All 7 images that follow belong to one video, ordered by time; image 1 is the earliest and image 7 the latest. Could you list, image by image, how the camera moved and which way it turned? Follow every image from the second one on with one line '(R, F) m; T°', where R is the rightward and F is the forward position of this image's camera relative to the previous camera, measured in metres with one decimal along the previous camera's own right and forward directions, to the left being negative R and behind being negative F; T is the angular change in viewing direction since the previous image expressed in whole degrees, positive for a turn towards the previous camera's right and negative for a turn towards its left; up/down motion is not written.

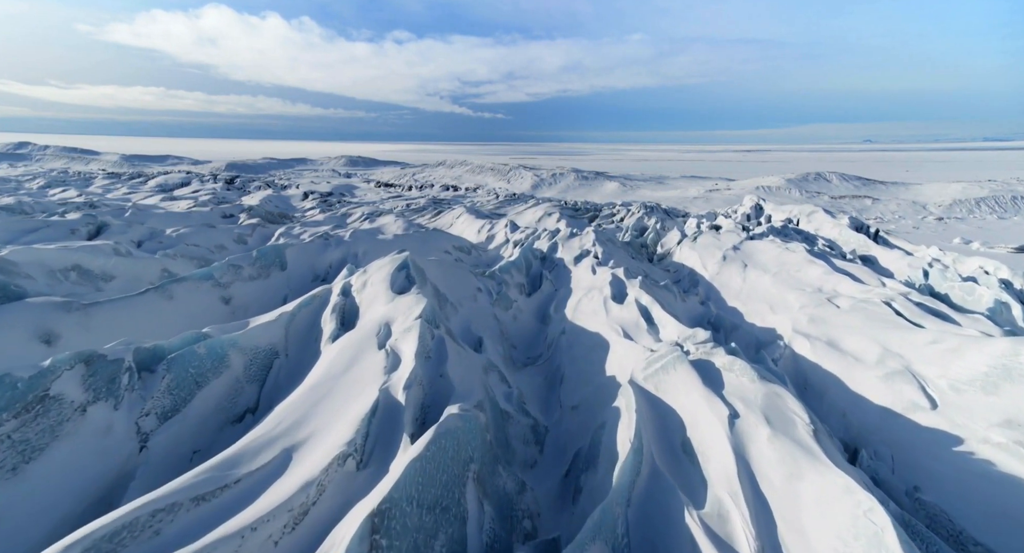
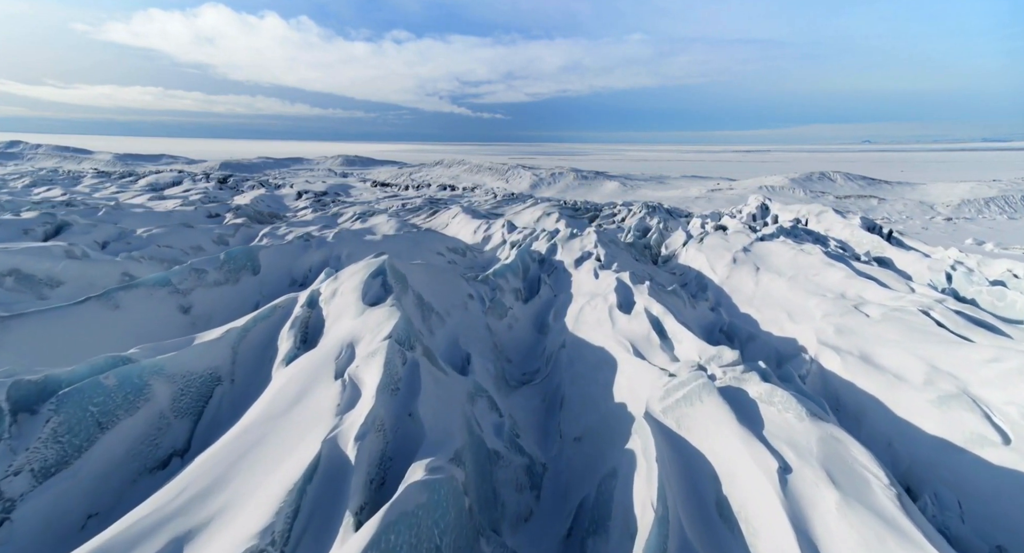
(+0.1, +1.3) m; 0°
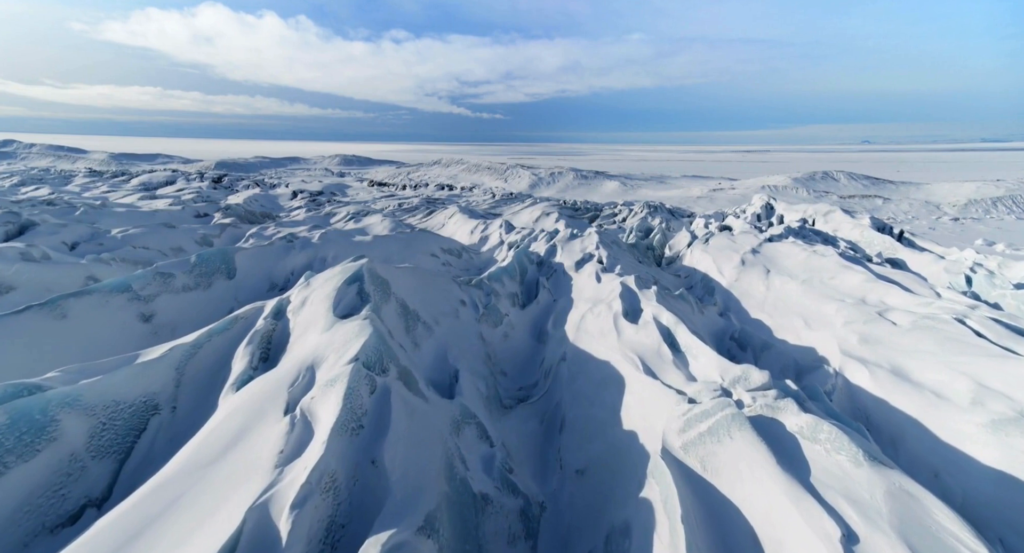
(+0.1, +1.0) m; 0°
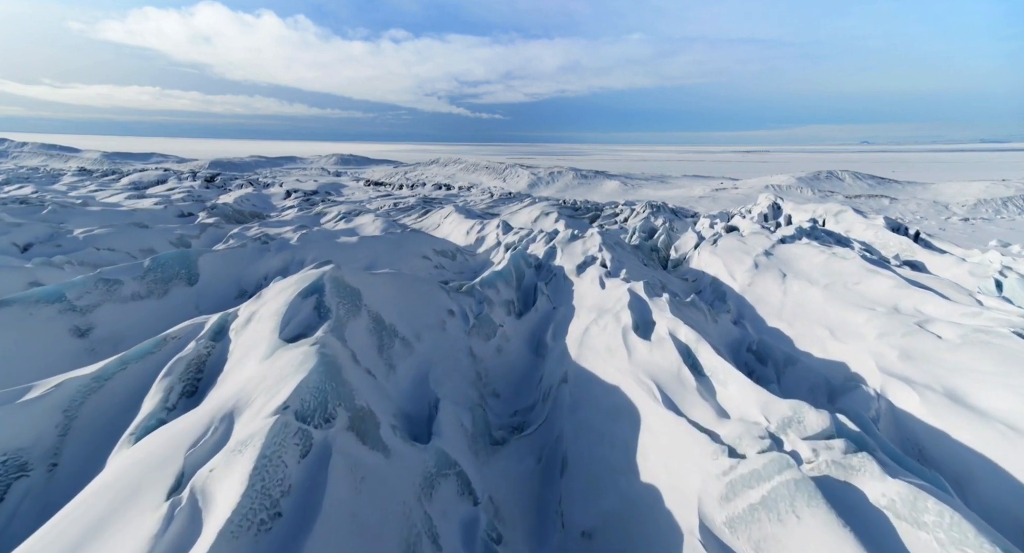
(+0.1, +1.3) m; 0°
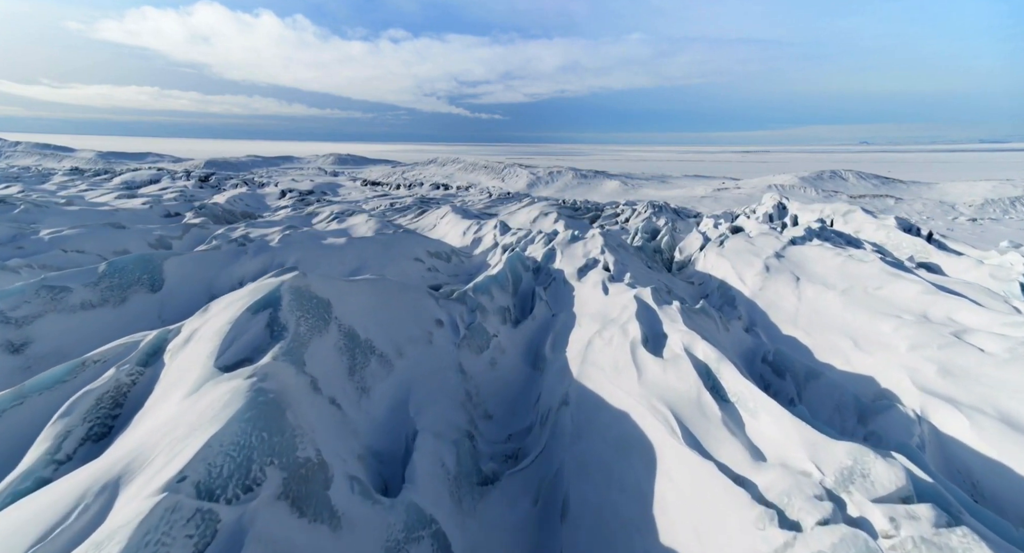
(+0.1, +1.0) m; 0°
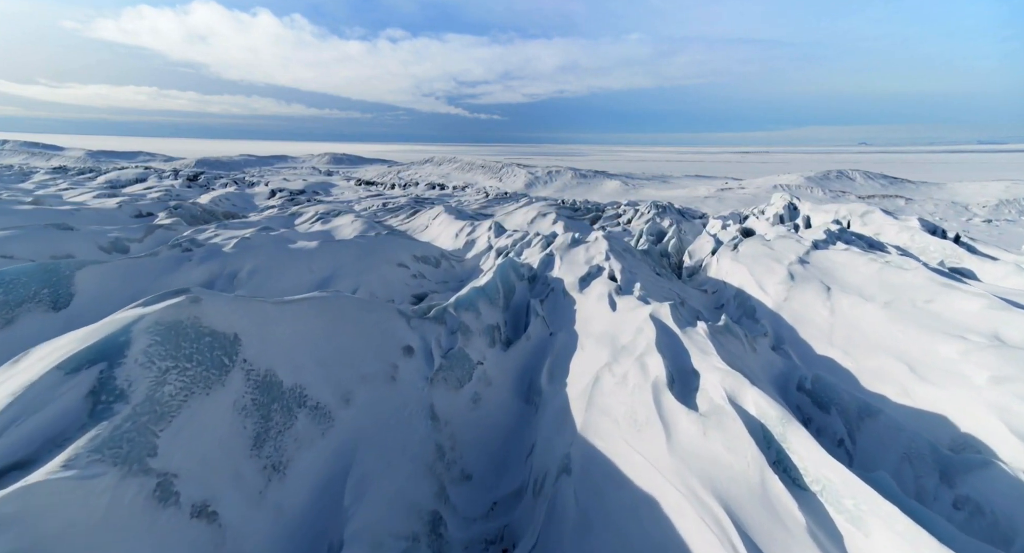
(+0.2, +1.9) m; 0°
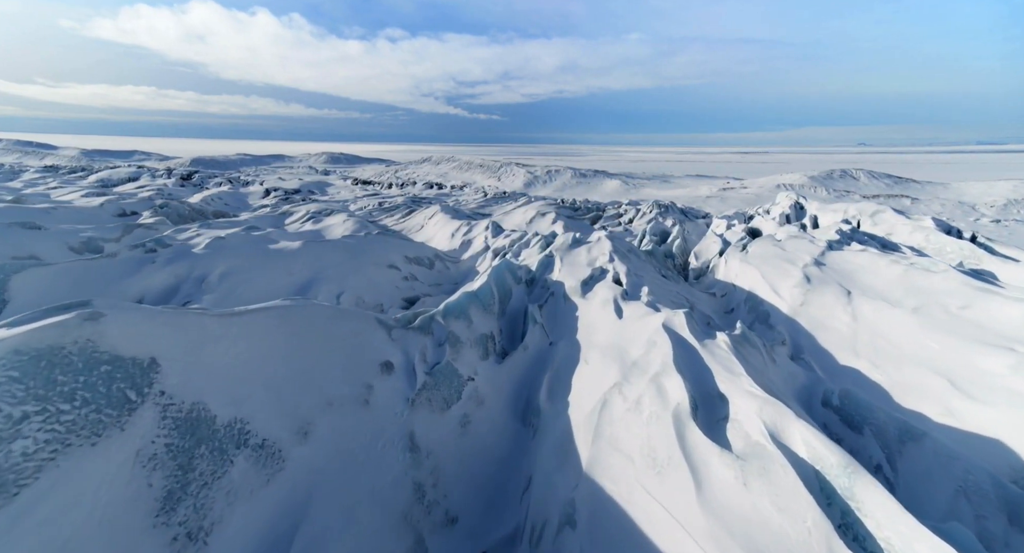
(+0.1, +1.0) m; 0°
